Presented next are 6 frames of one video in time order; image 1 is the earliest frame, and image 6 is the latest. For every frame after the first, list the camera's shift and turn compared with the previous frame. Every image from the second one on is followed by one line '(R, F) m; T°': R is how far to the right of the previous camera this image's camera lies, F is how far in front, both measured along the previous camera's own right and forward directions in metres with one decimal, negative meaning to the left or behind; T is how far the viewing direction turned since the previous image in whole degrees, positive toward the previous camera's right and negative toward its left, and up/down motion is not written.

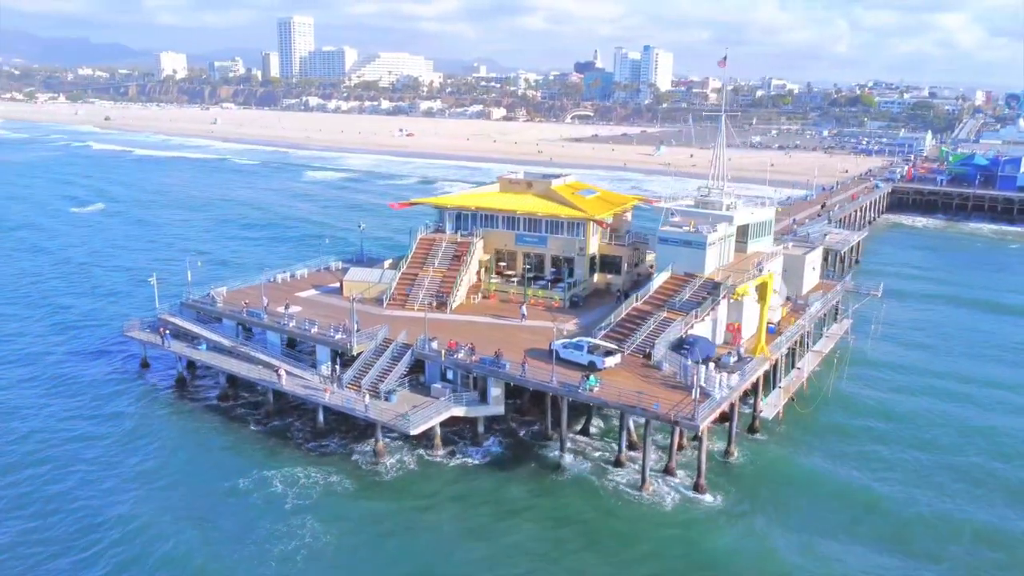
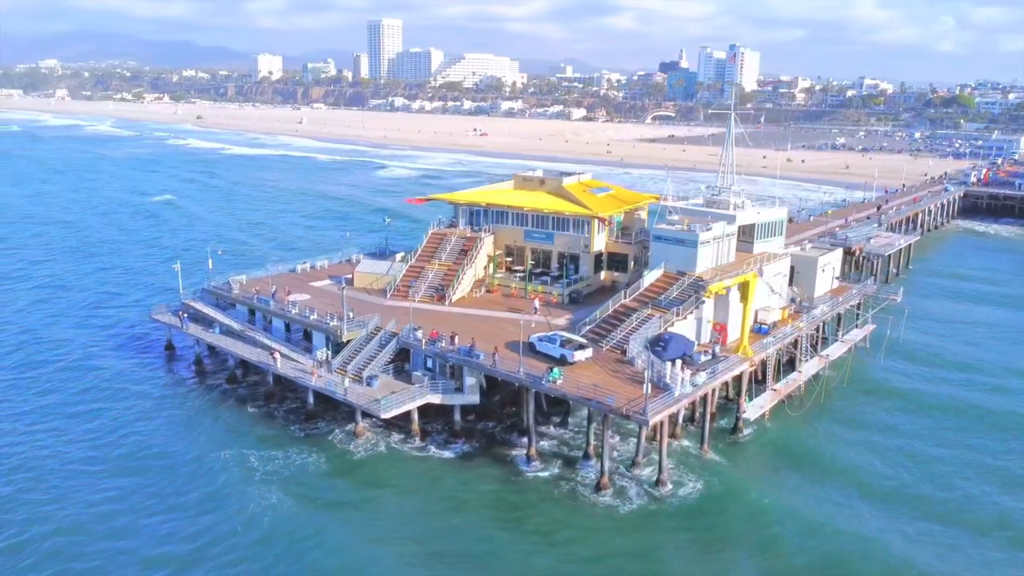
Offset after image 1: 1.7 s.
(+4.2, -0.5) m; -6°
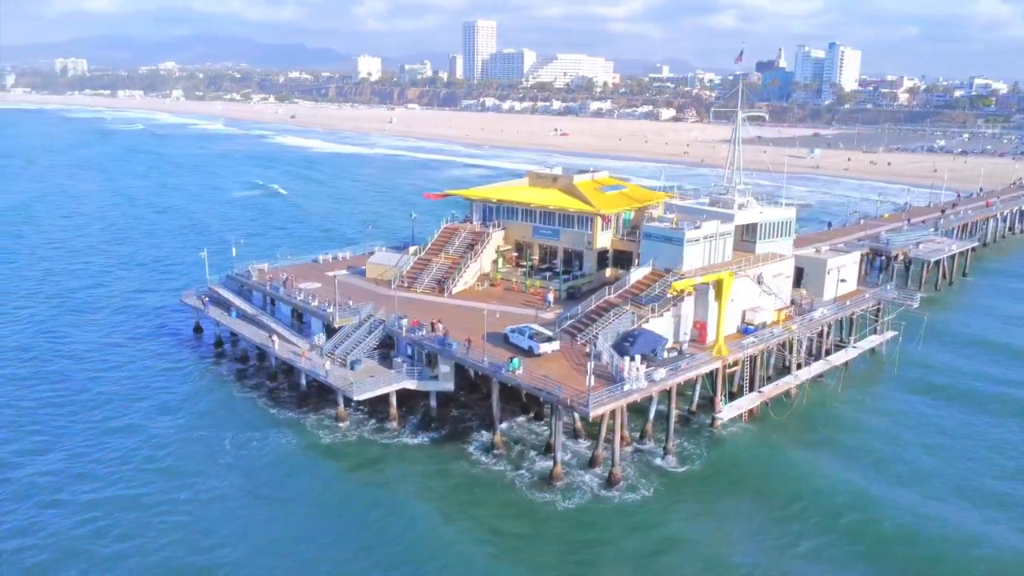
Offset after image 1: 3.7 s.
(+4.8, -0.6) m; -7°
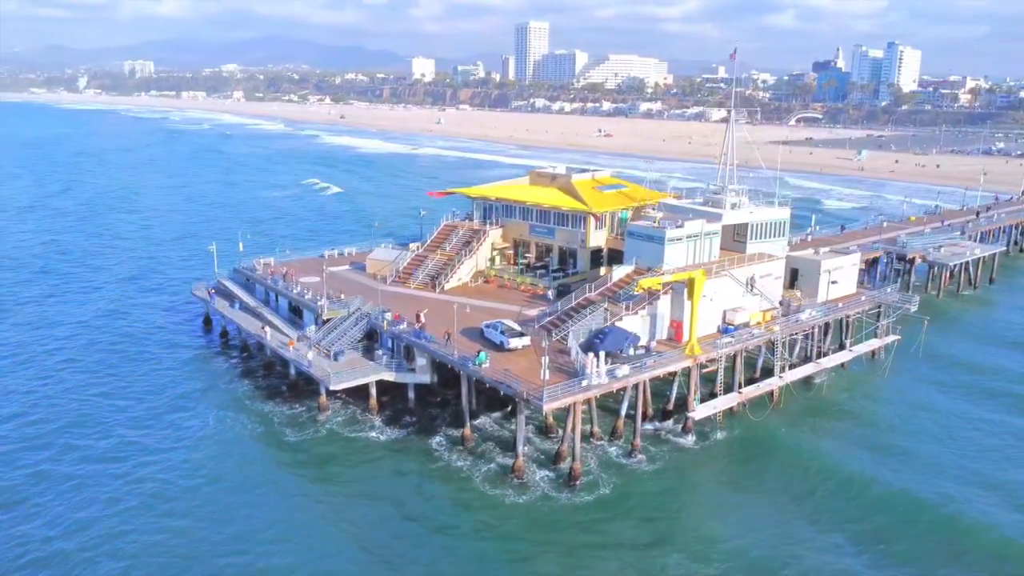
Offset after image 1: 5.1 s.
(+3.2, -0.5) m; -4°
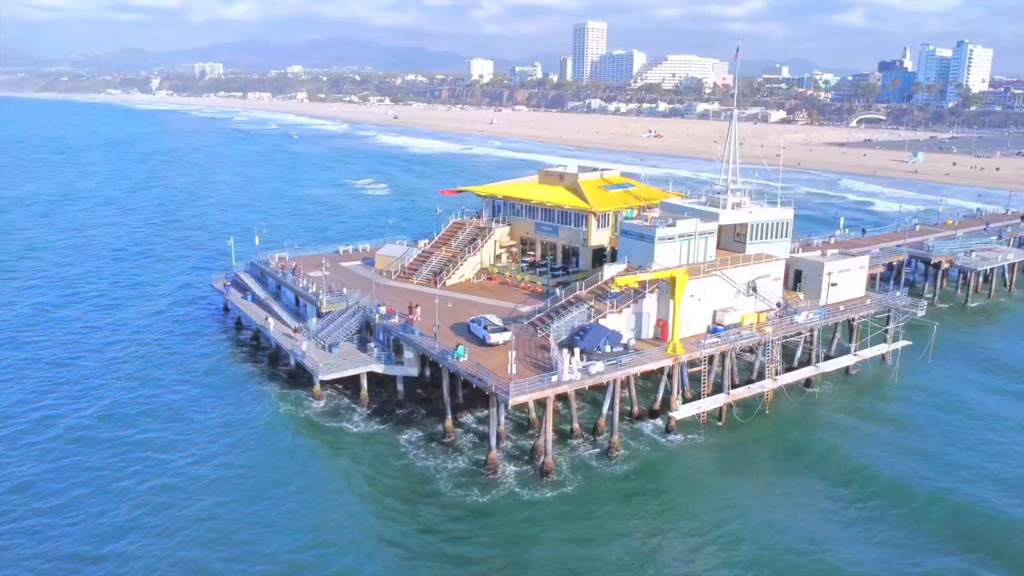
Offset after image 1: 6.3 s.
(+3.0, -0.3) m; -4°
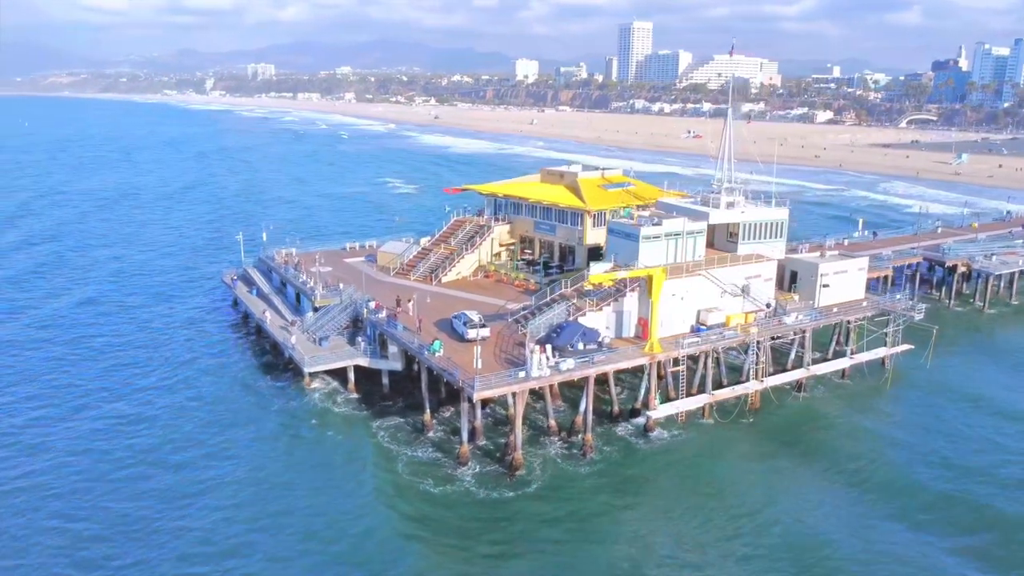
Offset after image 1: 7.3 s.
(+2.7, -0.3) m; -3°
